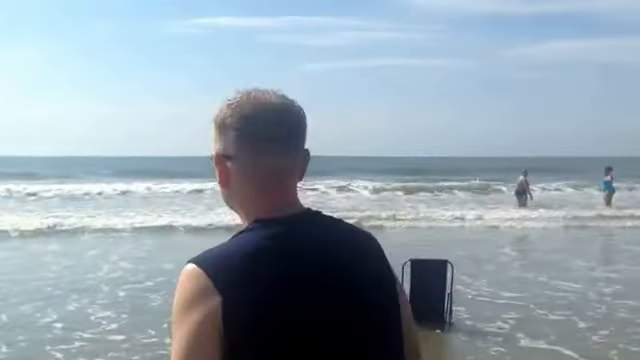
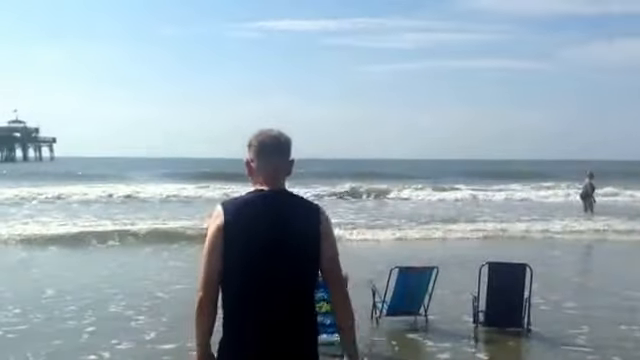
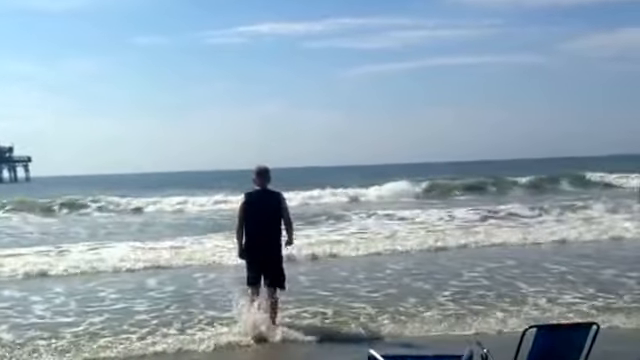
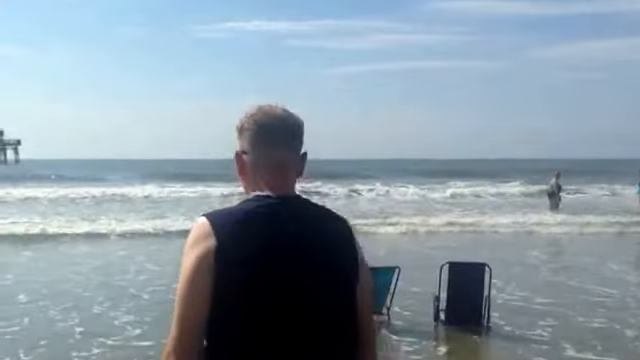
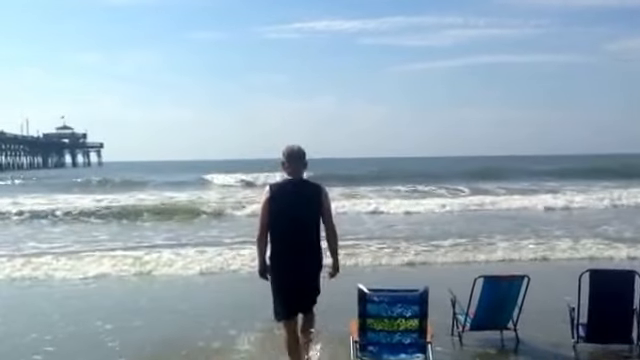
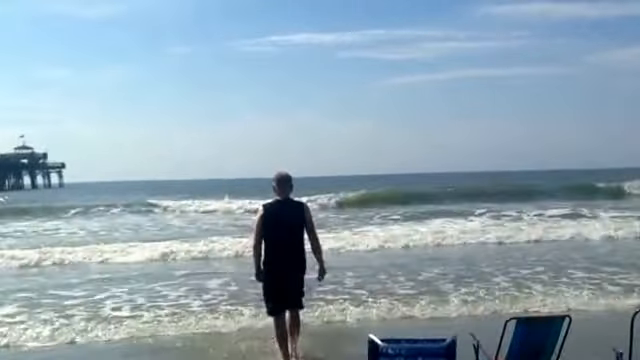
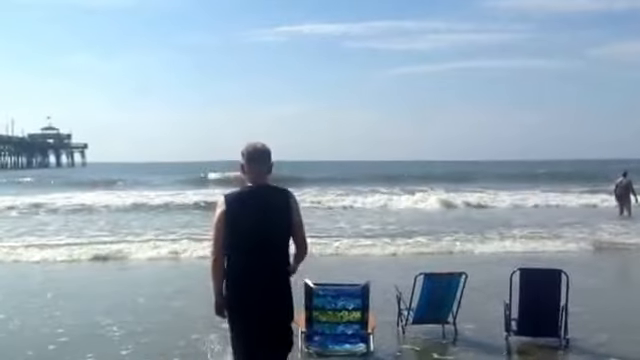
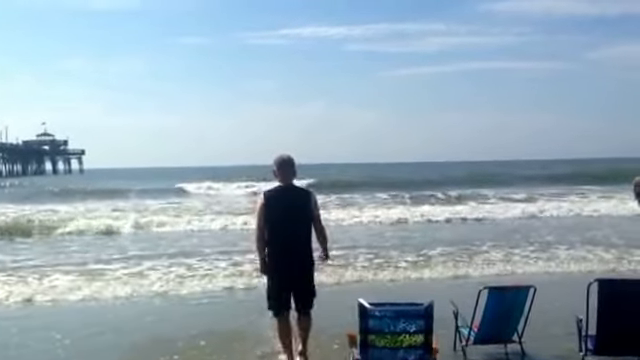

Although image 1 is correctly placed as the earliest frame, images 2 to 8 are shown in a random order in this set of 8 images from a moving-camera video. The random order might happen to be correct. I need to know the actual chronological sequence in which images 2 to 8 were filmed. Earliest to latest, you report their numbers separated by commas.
4, 2, 7, 5, 8, 6, 3
